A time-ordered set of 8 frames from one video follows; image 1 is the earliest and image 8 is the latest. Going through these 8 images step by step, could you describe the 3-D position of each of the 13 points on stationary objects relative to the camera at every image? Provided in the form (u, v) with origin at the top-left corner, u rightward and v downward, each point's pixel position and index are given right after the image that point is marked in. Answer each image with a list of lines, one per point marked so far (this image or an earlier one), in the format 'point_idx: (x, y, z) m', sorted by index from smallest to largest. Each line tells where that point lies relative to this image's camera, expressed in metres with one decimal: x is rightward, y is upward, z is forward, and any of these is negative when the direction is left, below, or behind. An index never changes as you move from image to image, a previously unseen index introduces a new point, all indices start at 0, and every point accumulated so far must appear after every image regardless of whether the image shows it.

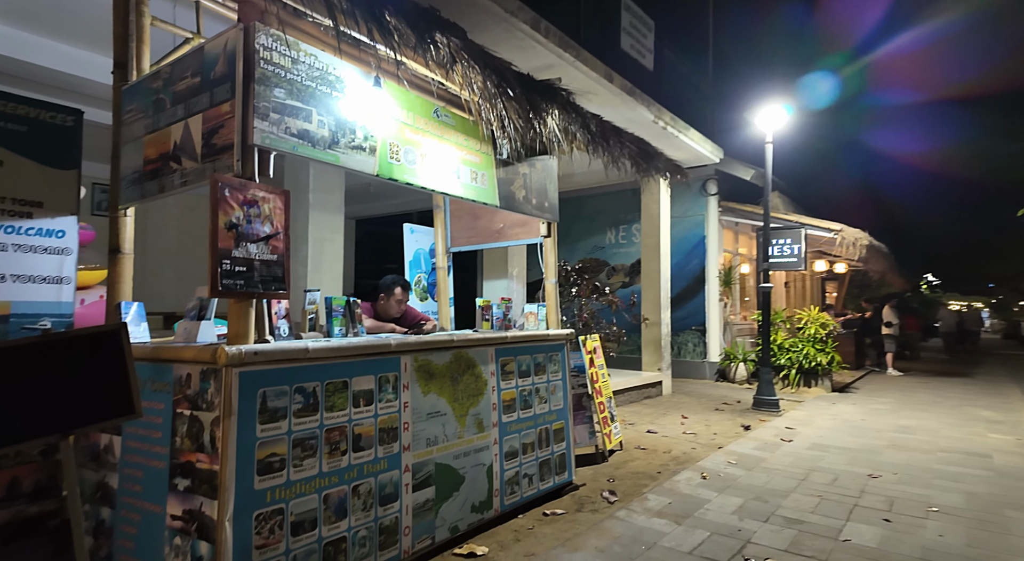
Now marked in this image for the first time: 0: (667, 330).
0: (+2.9, -0.9, +11.2) m
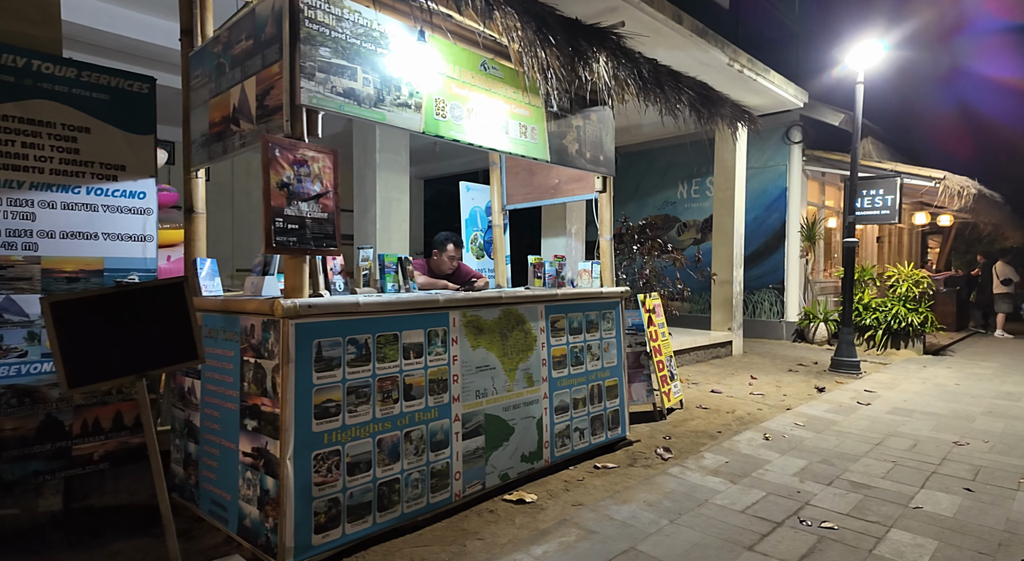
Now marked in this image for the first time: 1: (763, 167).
0: (+4.1, -0.1, +10.8) m
1: (+5.6, +2.5, +13.0) m
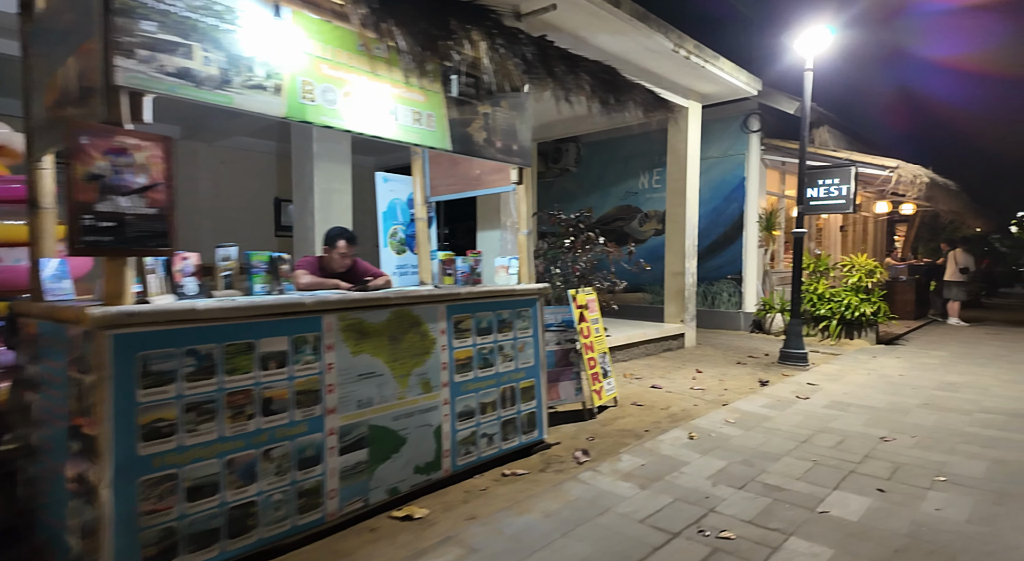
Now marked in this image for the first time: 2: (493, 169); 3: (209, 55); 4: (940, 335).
0: (+3.2, 0.0, +10.8) m
1: (+4.6, +2.7, +13.0) m
2: (-0.1, +0.8, +4.6) m
3: (-1.1, +0.8, +2.3) m
4: (+9.3, -1.1, +13.2) m
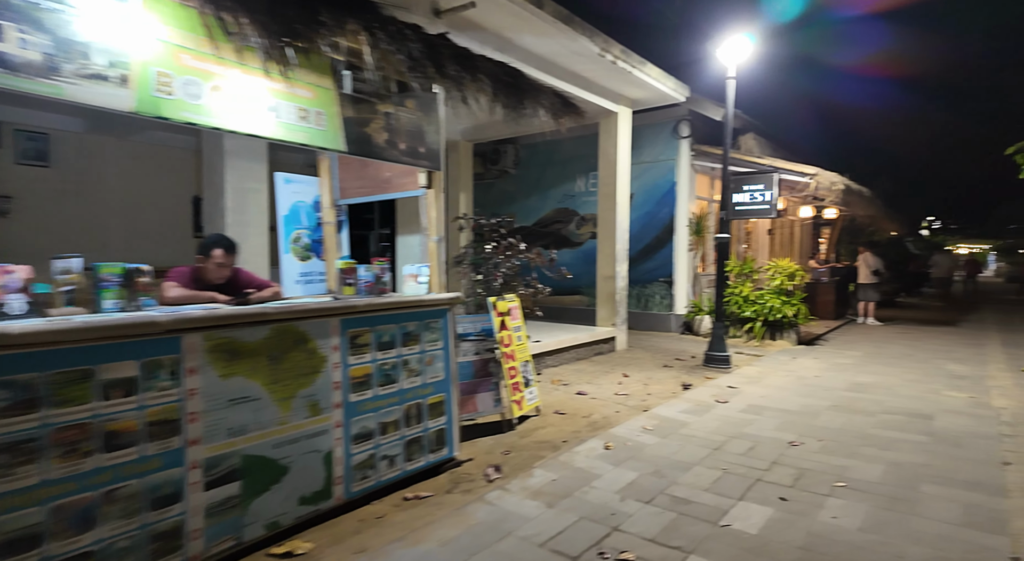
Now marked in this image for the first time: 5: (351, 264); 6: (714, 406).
0: (+2.0, 0.0, +10.9) m
1: (+3.1, +2.6, +13.2) m
2: (-0.8, +0.8, +4.3) m
3: (-1.5, +0.8, +2.0) m
4: (+7.8, -1.2, +13.9) m
5: (-1.0, +0.1, +3.7) m
6: (+2.2, -1.4, +6.7) m
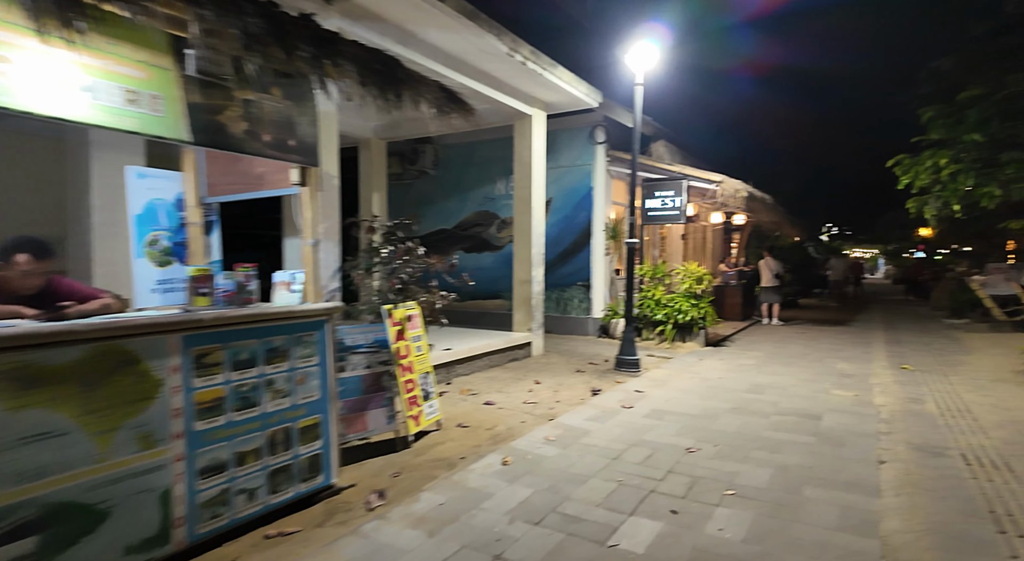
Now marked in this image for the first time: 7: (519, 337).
0: (+0.4, -0.1, +10.8) m
1: (+1.2, +2.5, +13.2) m
2: (-1.5, +0.7, +4.0) m
3: (-2.0, +0.7, +1.5) m
4: (+5.8, -1.3, +14.4) m
5: (-1.7, +0.1, +3.3) m
6: (+1.2, -1.4, +6.6) m
7: (+0.2, -0.9, +9.5) m
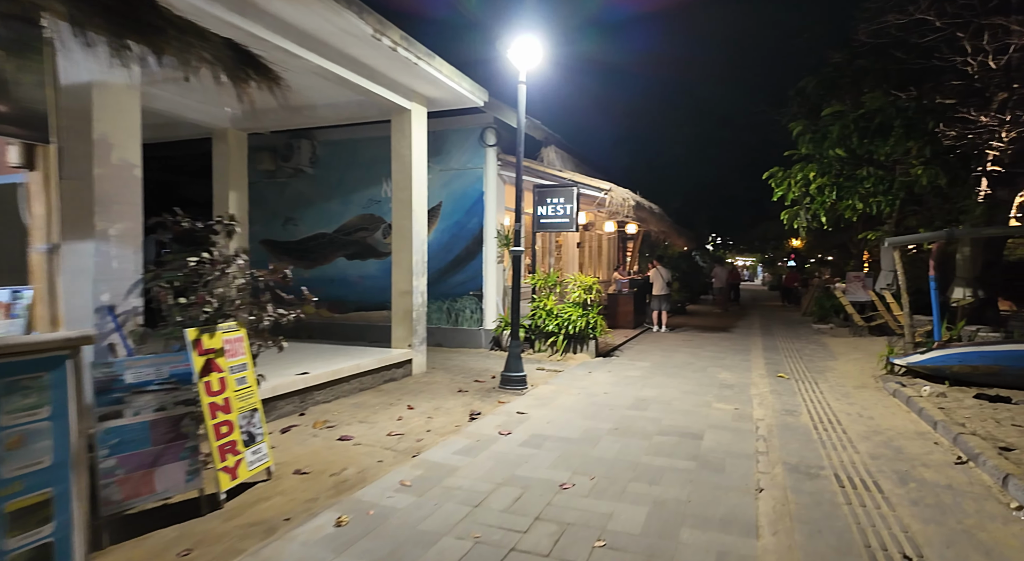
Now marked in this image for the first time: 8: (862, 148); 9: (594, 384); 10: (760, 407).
0: (-1.6, -0.3, +10.0) m
1: (-1.2, +2.3, +12.5) m
2: (-2.4, +0.6, +2.9) m
3: (-2.5, +0.7, +0.4) m
4: (+3.2, -1.5, +14.4) m
5: (-2.4, 0.0, +2.3) m
6: (-0.2, -1.6, +6.0) m
7: (-1.6, -1.1, +8.7) m
8: (+5.5, +2.1, +9.5) m
9: (+1.2, -1.6, +9.4) m
10: (+3.2, -1.6, +7.8) m
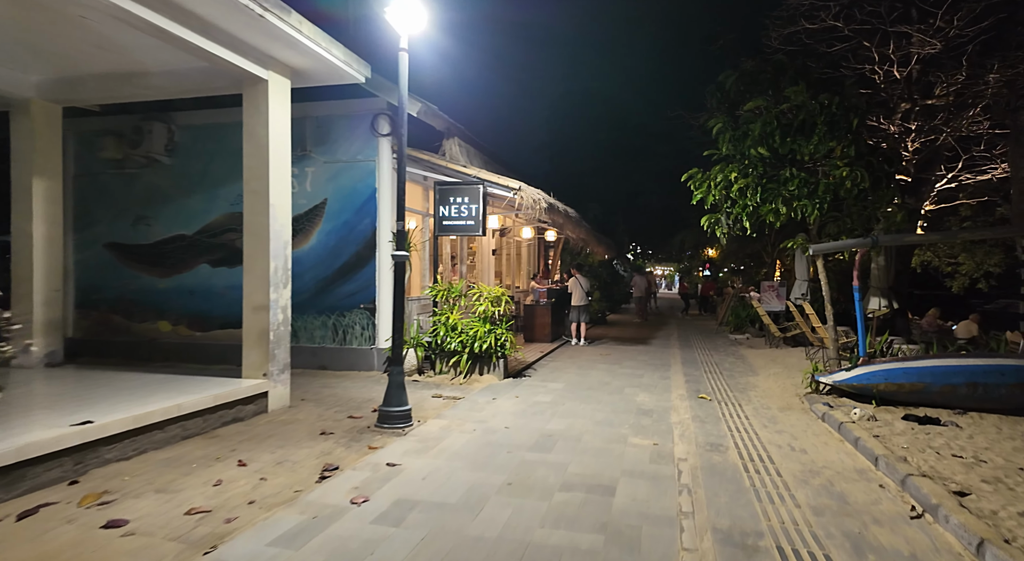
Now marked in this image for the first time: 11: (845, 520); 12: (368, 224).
0: (-3.1, -0.5, +8.2) m
1: (-3.1, +2.1, +10.9) m
2: (-3.1, +0.5, +1.2) m
3: (-2.9, +0.6, -1.3) m
4: (+1.0, -1.7, +13.3) m
5: (-3.0, -0.1, +0.5) m
6: (-1.3, -1.7, +4.5) m
7: (-3.0, -1.2, +7.0) m
8: (+3.9, +1.9, +8.7) m
9: (-0.3, -1.8, +8.0) m
10: (+1.9, -1.8, +6.7) m
11: (+2.5, -1.8, +4.6) m
12: (-2.7, +1.0, +10.7) m
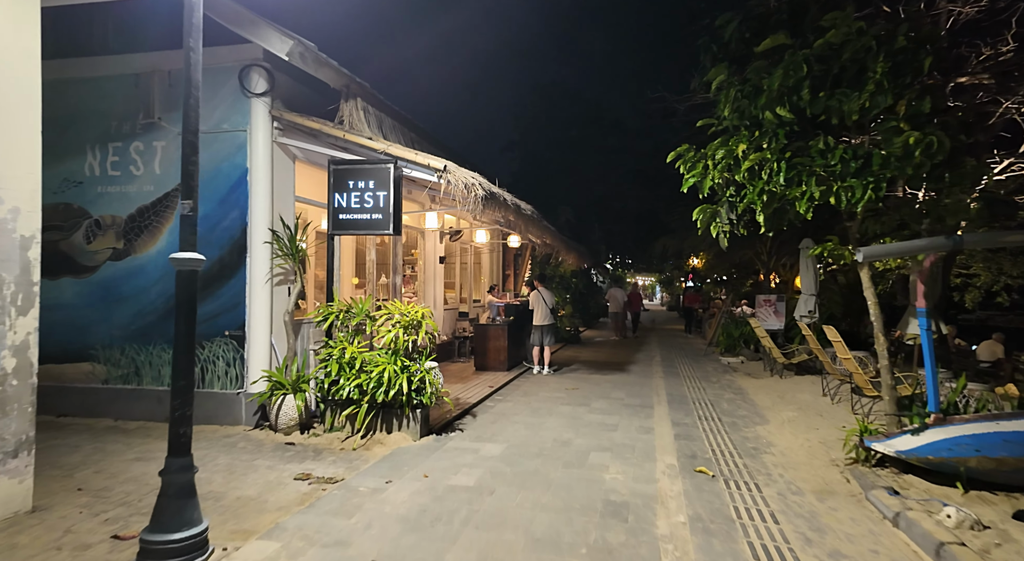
0: (-4.0, -0.6, +5.2) m
1: (-4.0, +1.9, +7.9) m
2: (-3.8, +0.5, -1.8) m
3: (-3.4, +0.6, -4.3) m
4: (0.0, -2.0, +10.3) m
5: (-3.7, -0.2, -2.5) m
6: (-2.0, -1.8, +1.5) m
7: (-3.8, -1.4, +4.0) m
8: (+3.0, +1.7, +6.0) m
9: (-1.2, -2.0, +5.0) m
10: (+1.0, -1.9, +3.8) m
11: (+1.8, -2.0, +1.8) m
12: (-3.7, +0.8, +7.8) m
